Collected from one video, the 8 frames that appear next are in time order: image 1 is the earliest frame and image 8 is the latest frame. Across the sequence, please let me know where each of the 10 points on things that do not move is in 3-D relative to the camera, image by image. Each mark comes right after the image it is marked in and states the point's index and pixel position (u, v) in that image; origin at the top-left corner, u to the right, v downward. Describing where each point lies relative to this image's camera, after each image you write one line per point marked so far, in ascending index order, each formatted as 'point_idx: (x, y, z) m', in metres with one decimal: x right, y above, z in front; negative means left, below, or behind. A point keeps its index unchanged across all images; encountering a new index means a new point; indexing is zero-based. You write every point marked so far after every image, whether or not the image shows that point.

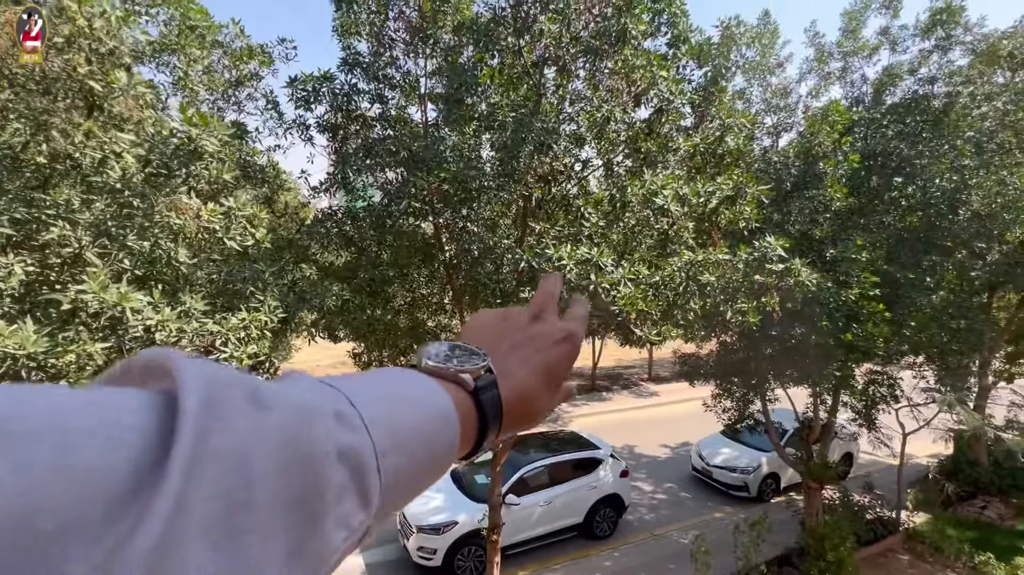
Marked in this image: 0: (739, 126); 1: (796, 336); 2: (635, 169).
0: (+2.0, +1.4, +4.2) m
1: (+3.4, -0.6, +5.6) m
2: (+1.0, +1.0, +4.0) m
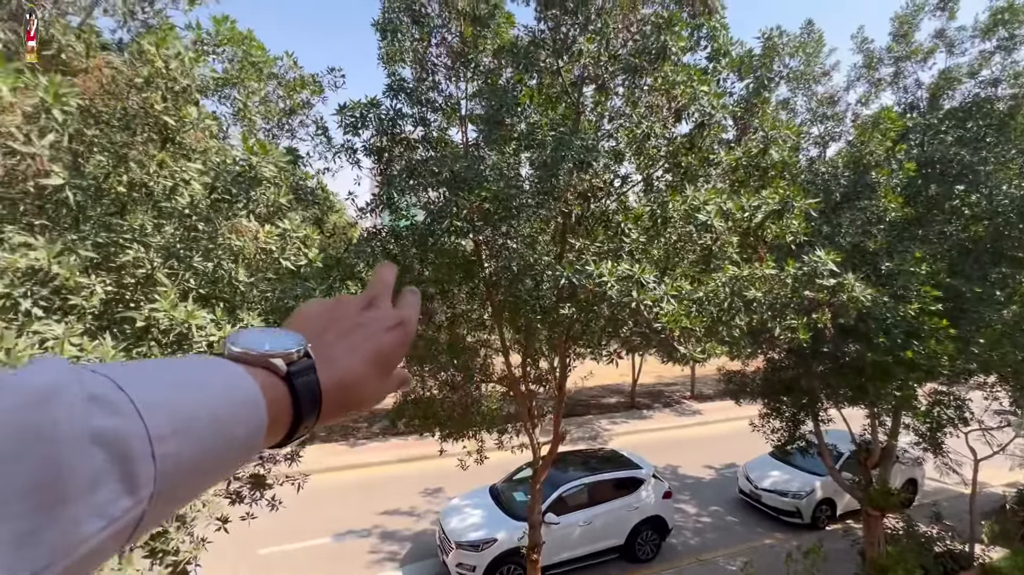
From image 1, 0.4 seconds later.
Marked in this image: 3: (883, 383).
0: (+2.3, +1.3, +4.1) m
1: (+3.8, -0.8, +5.4) m
2: (+1.4, +0.9, +3.9) m
3: (+4.2, -1.1, +5.4) m
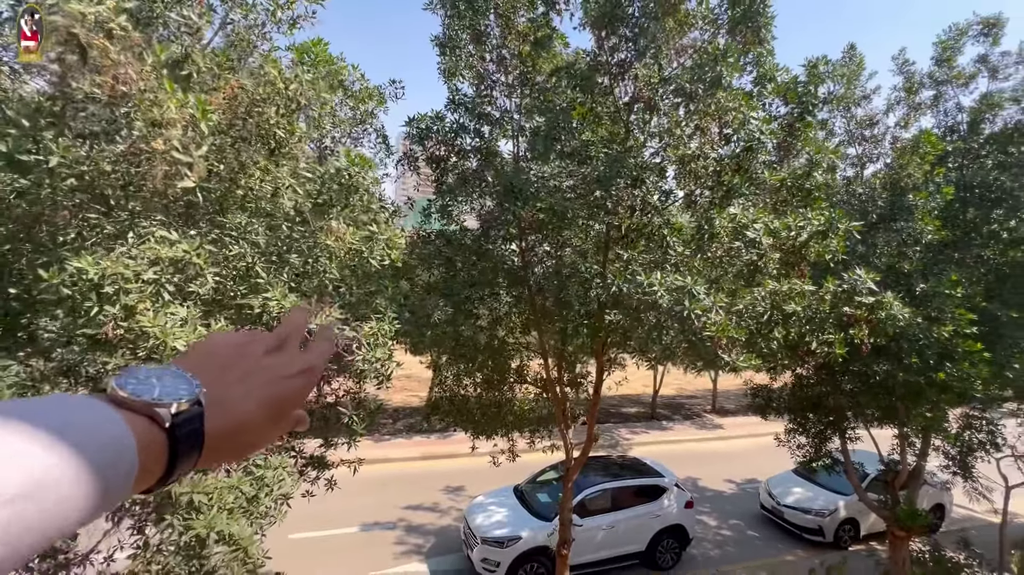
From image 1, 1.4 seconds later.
0: (+2.8, +1.1, +4.2) m
1: (+4.3, -1.0, +5.4) m
2: (+1.8, +0.8, +4.1) m
3: (+4.6, -1.3, +5.5) m
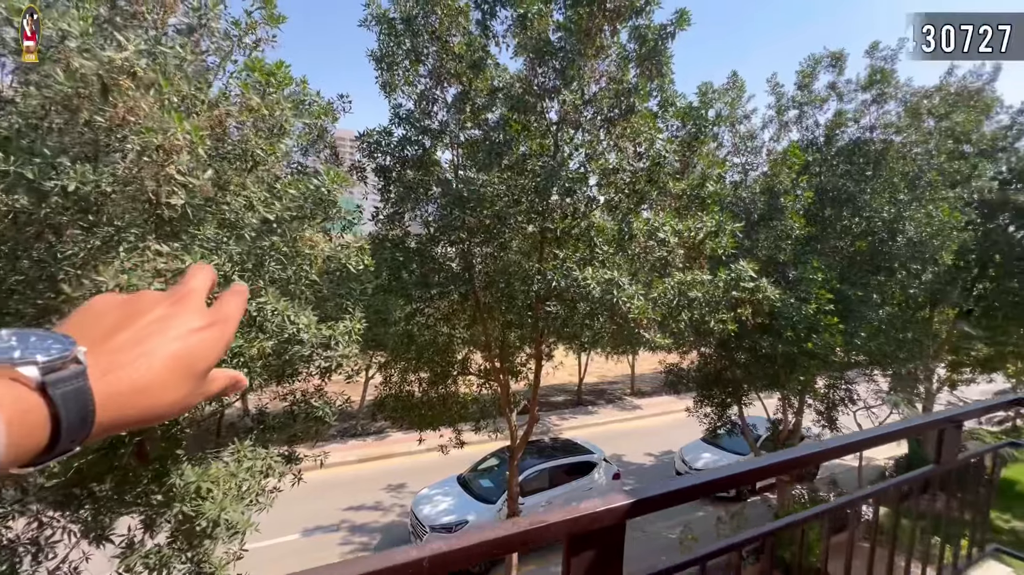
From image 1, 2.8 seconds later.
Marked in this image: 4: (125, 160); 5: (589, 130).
0: (+2.2, +1.3, +5.1) m
1: (+3.5, -0.8, +6.6) m
2: (+1.3, +0.8, +4.9) m
3: (+3.9, -1.1, +6.7) m
4: (-2.0, +0.7, +2.5) m
5: (+0.8, +1.6, +4.9) m
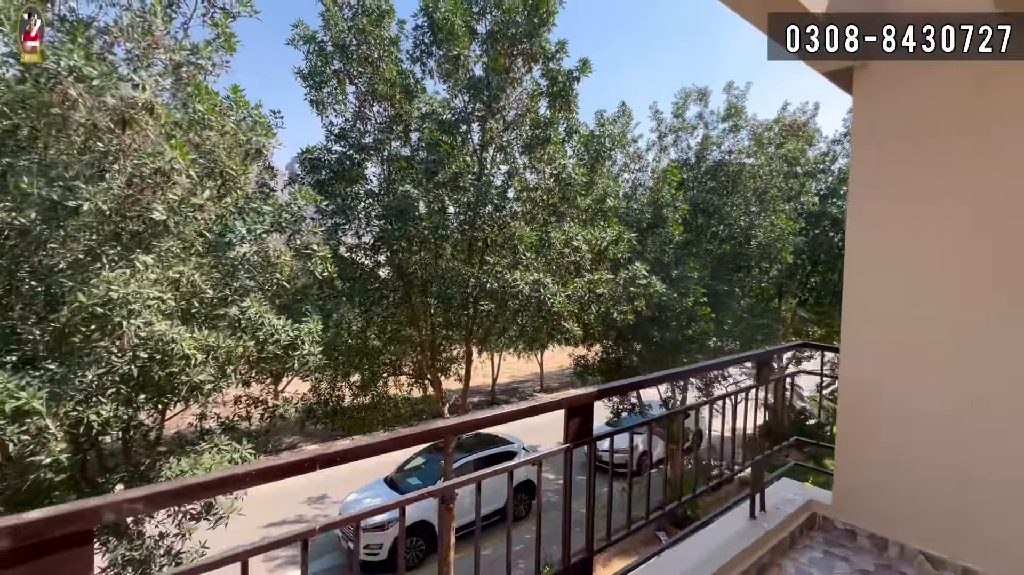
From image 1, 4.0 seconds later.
0: (+1.3, +1.3, +6.2) m
1: (+2.4, -0.8, +7.8) m
2: (+0.4, +0.8, +5.7) m
3: (+2.8, -1.1, +8.0) m
4: (-2.3, +0.6, +2.8) m
5: (0.0, +1.6, +5.6) m
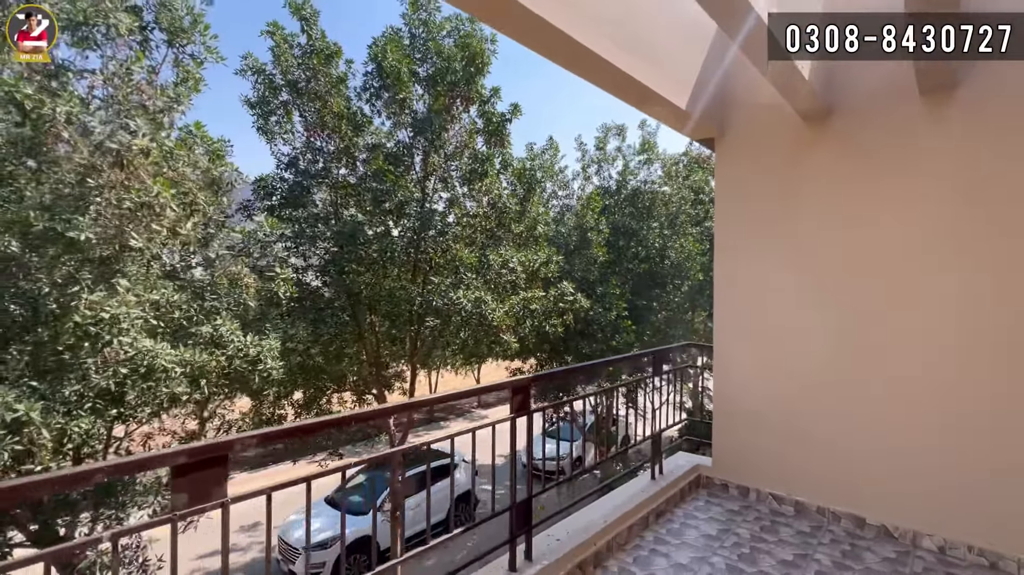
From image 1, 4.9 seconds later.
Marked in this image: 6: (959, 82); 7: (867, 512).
0: (+0.5, +1.1, +6.9) m
1: (+1.3, -1.0, +8.6) m
2: (-0.3, +0.6, +6.3) m
3: (+1.7, -1.4, +8.8) m
4: (-2.6, +0.5, +3.0) m
5: (-0.8, +1.4, +6.2) m
6: (+2.2, +1.0, +2.3) m
7: (+2.0, -1.2, +2.6) m
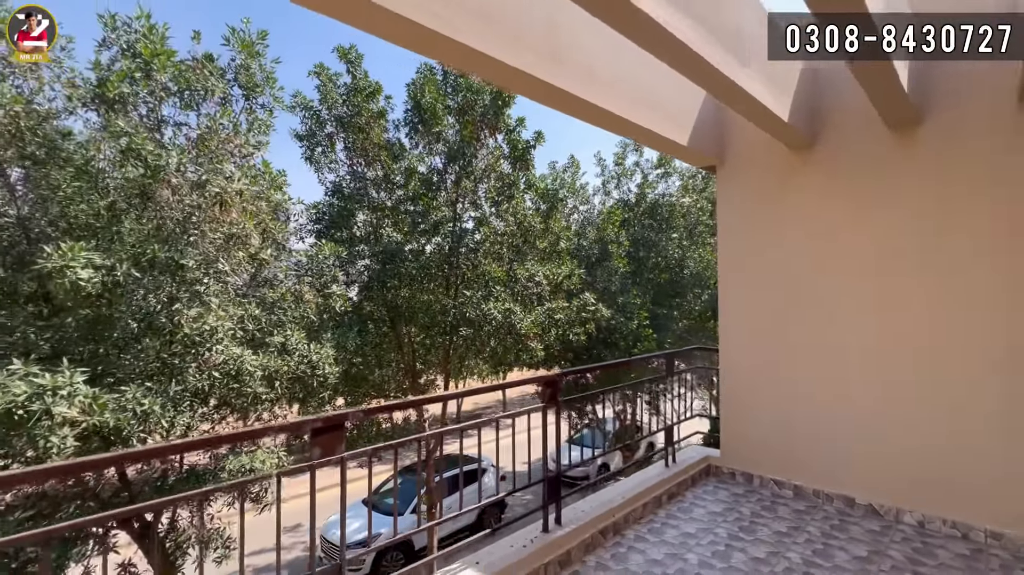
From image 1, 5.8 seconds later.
0: (+0.9, +0.9, +7.4) m
1: (+1.8, -1.2, +9.0) m
2: (0.0, +0.5, +6.8) m
3: (+2.2, -1.6, +9.2) m
4: (-2.4, +0.4, +3.6) m
5: (-0.5, +1.2, +6.7) m
6: (+2.4, +1.0, +2.7) m
7: (+2.1, -1.3, +3.0) m
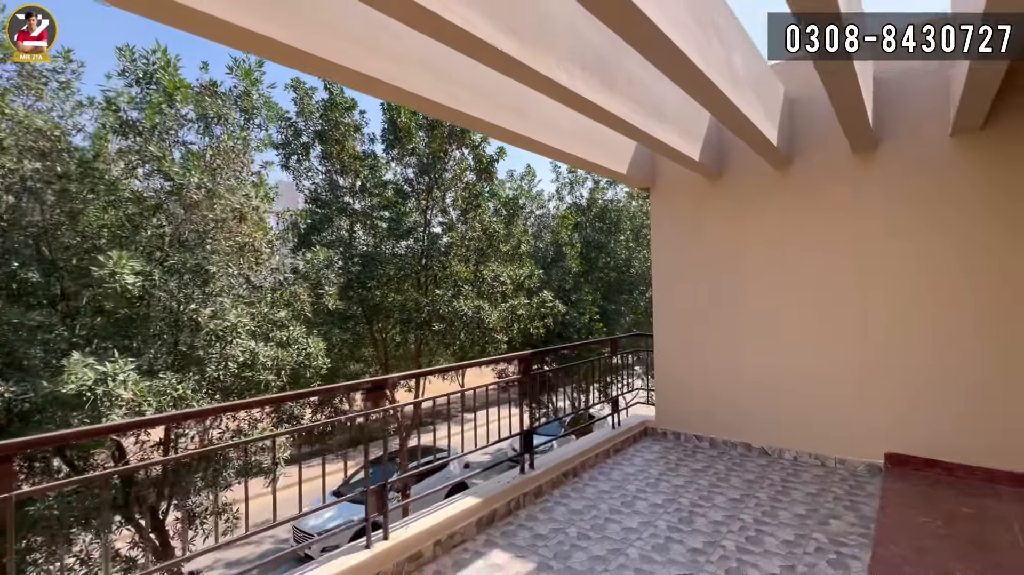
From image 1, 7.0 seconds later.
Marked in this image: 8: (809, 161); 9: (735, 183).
0: (+0.2, +0.9, +8.2) m
1: (+1.1, -1.2, +9.9) m
2: (-0.5, +0.5, +7.6) m
3: (+1.4, -1.5, +10.1) m
4: (-2.6, +0.4, +4.1) m
5: (-1.0, +1.2, +7.4) m
6: (+2.2, +1.0, +3.7) m
7: (+2.0, -1.3, +3.9) m
8: (+2.3, +1.0, +3.7) m
9: (+1.9, +0.9, +4.0) m
